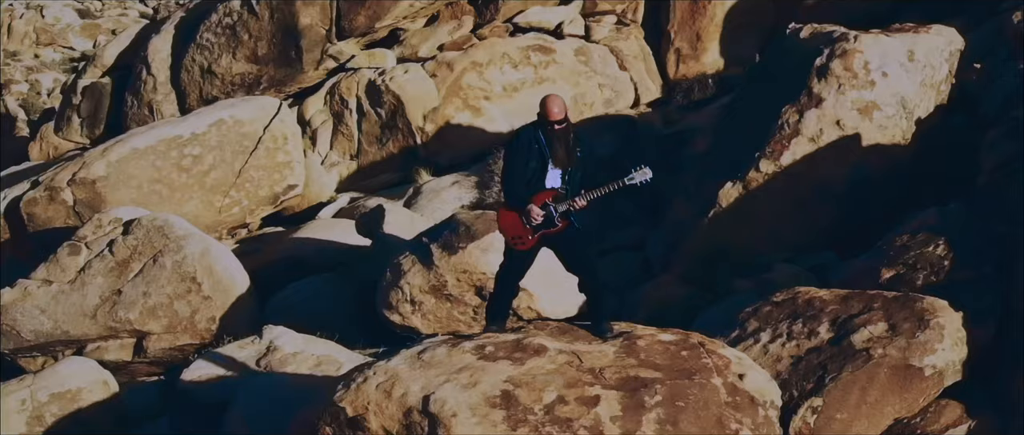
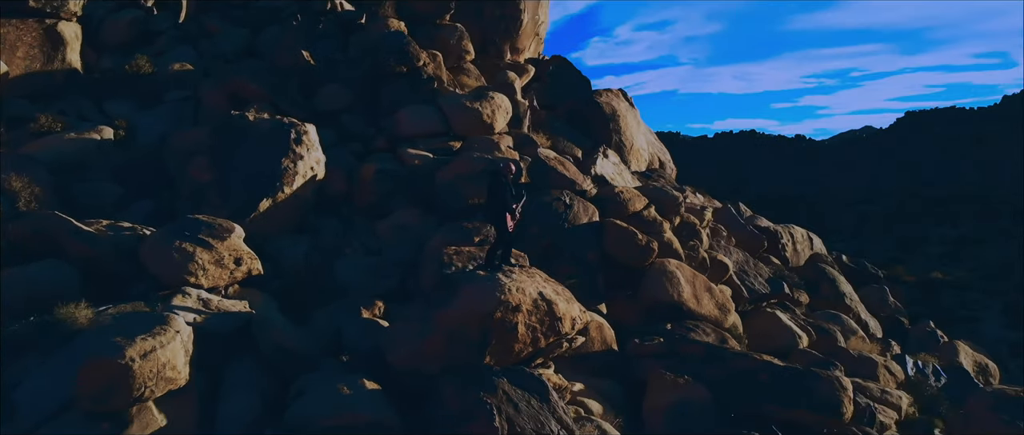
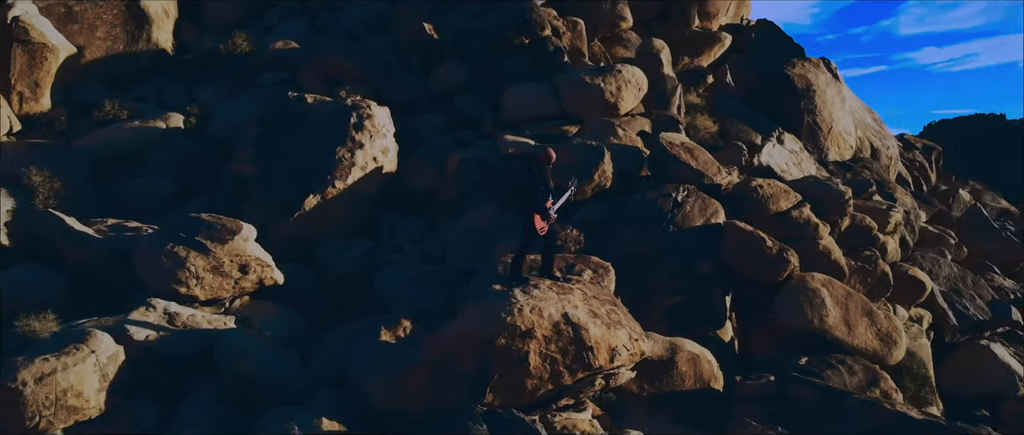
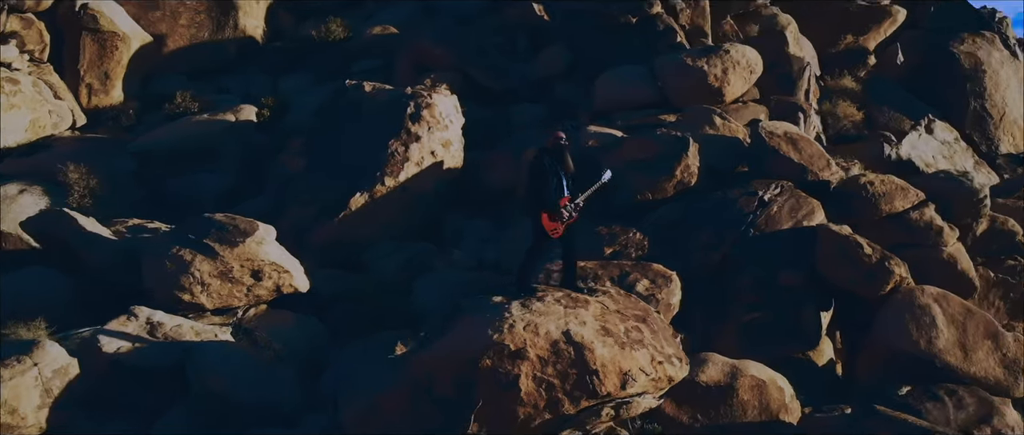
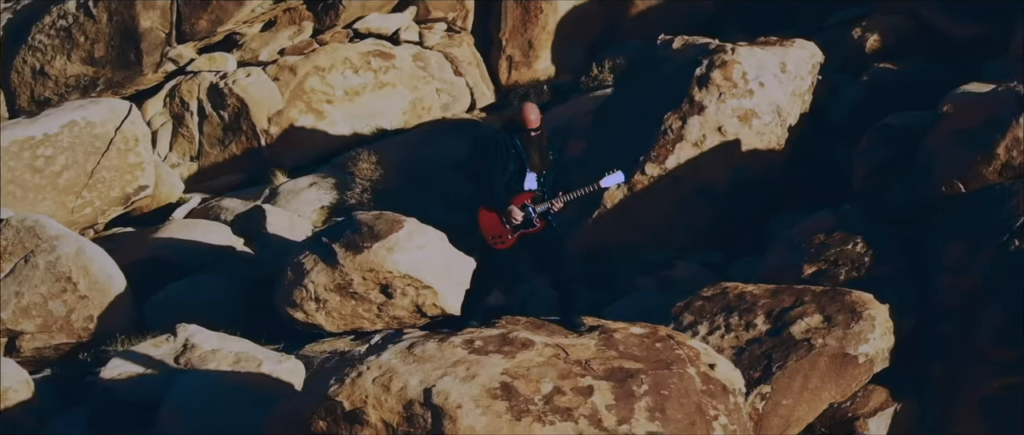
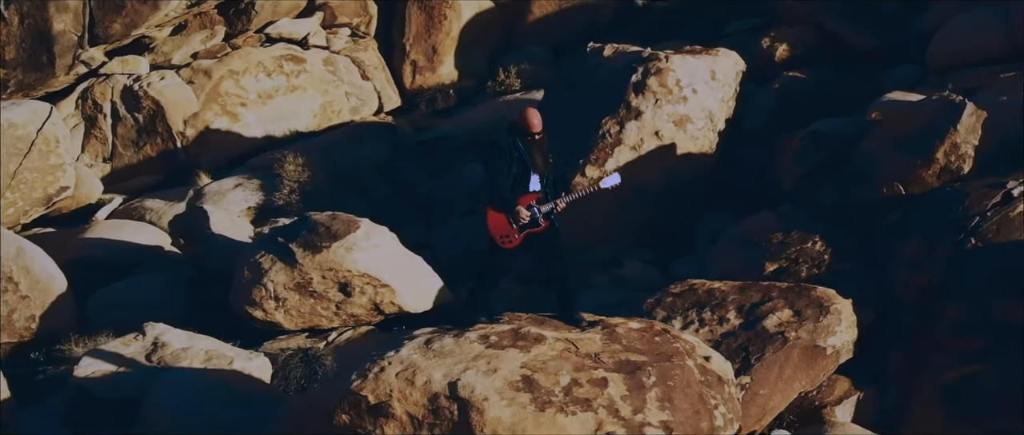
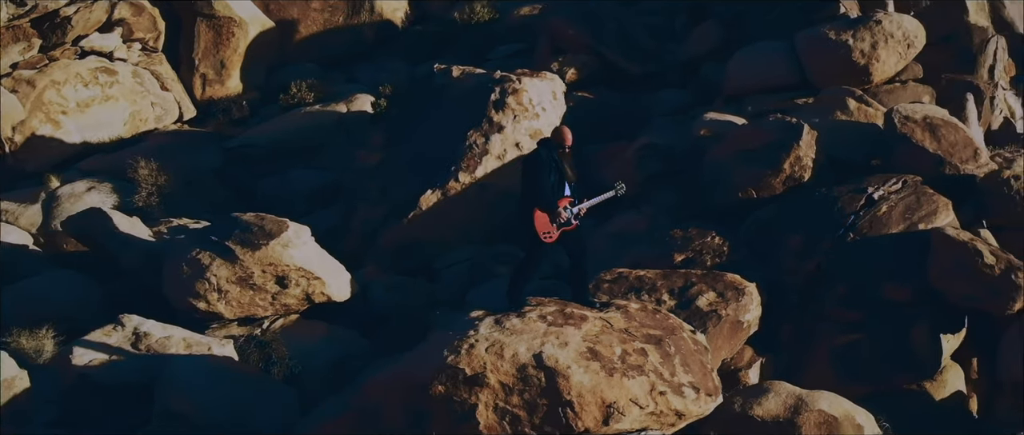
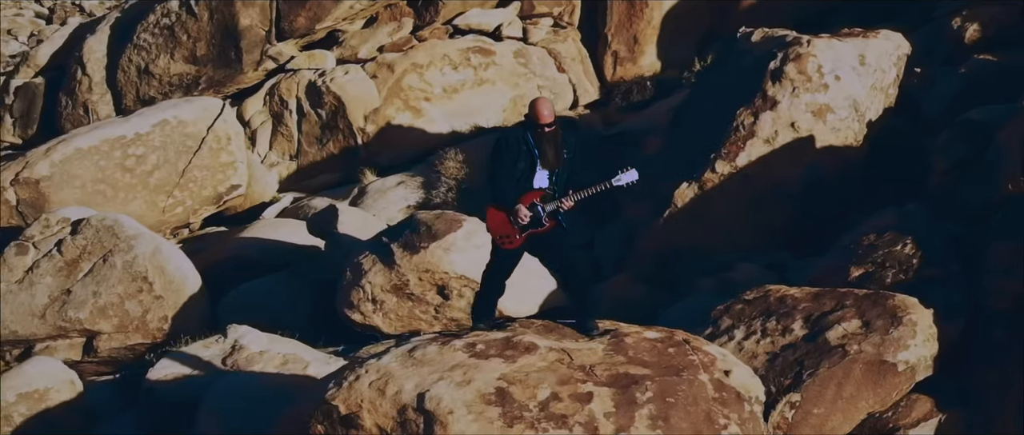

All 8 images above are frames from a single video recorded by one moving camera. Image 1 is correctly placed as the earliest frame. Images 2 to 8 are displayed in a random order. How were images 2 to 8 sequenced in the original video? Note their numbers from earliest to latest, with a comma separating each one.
8, 5, 6, 7, 4, 3, 2
